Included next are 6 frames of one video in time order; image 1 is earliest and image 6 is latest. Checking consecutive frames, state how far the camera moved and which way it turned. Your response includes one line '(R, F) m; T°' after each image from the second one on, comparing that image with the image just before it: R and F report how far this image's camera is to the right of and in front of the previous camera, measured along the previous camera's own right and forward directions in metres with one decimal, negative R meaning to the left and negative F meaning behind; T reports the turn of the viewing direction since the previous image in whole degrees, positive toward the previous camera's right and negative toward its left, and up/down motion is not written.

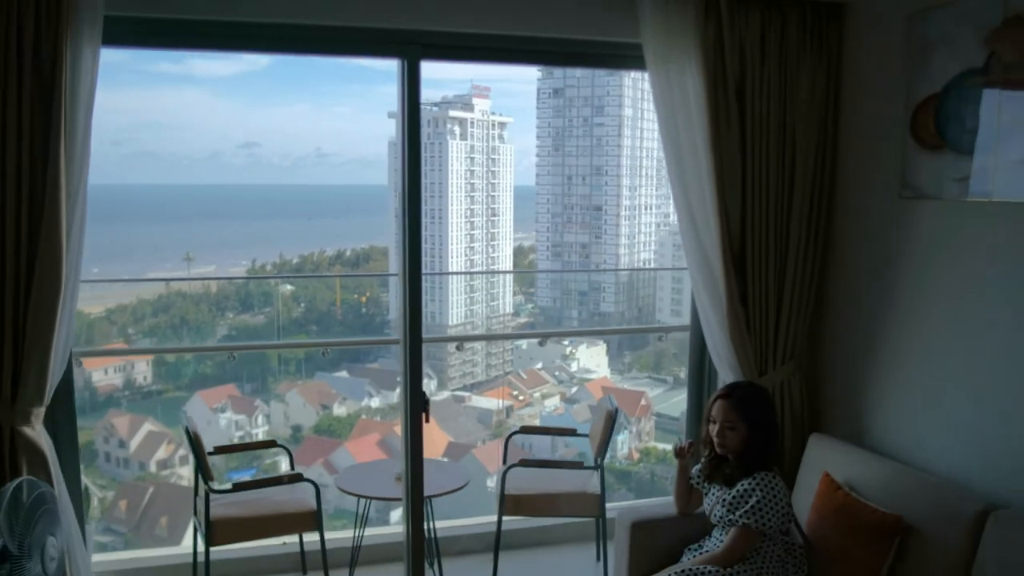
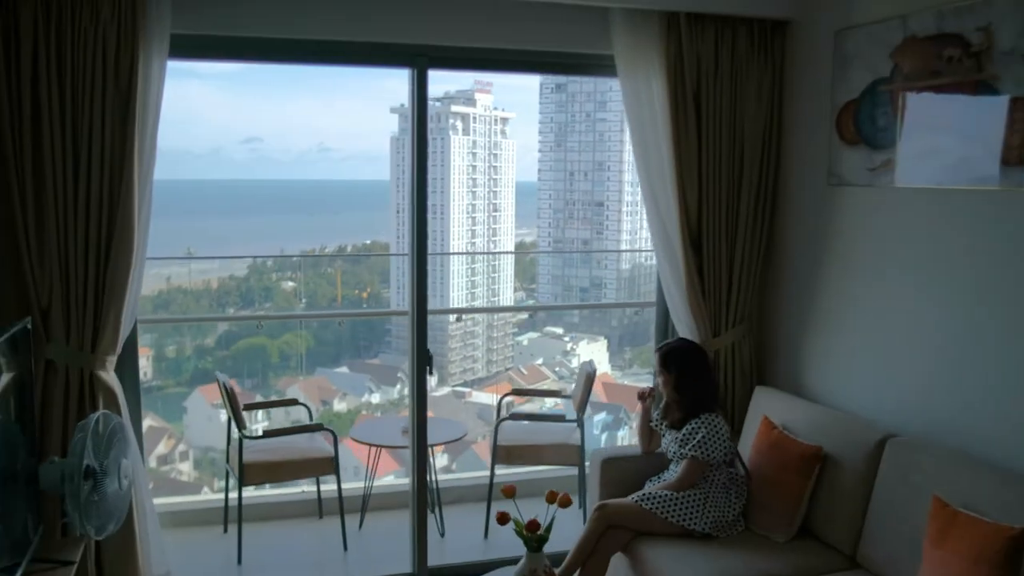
(0.0, -0.5) m; 0°
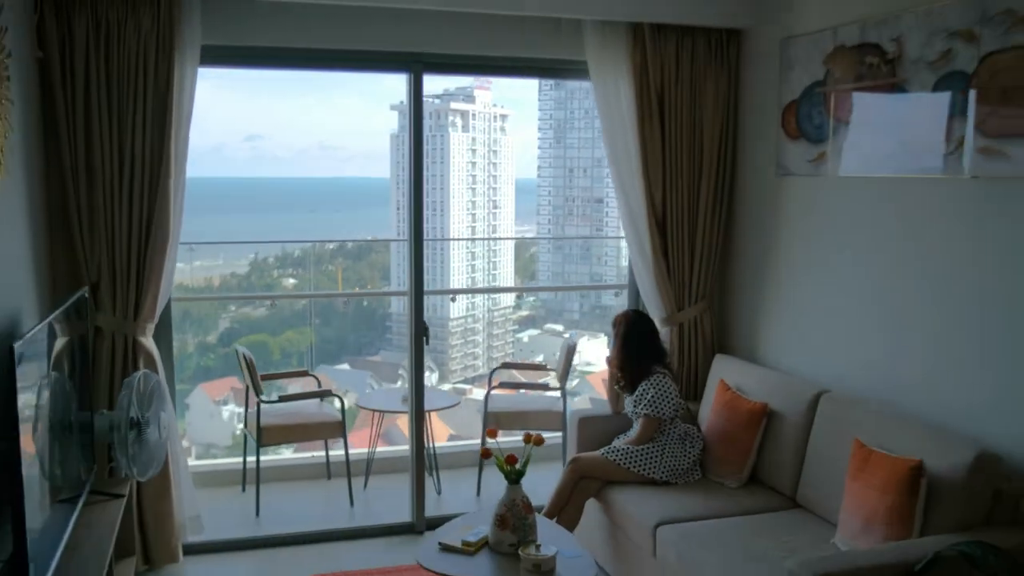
(+0.1, -0.4) m; 0°
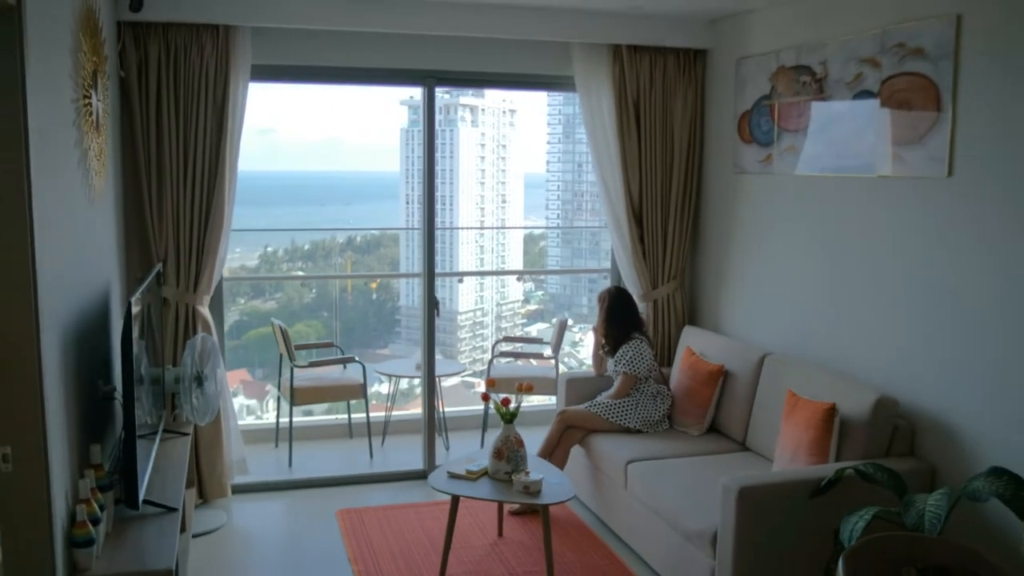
(+0.1, -0.7) m; -1°
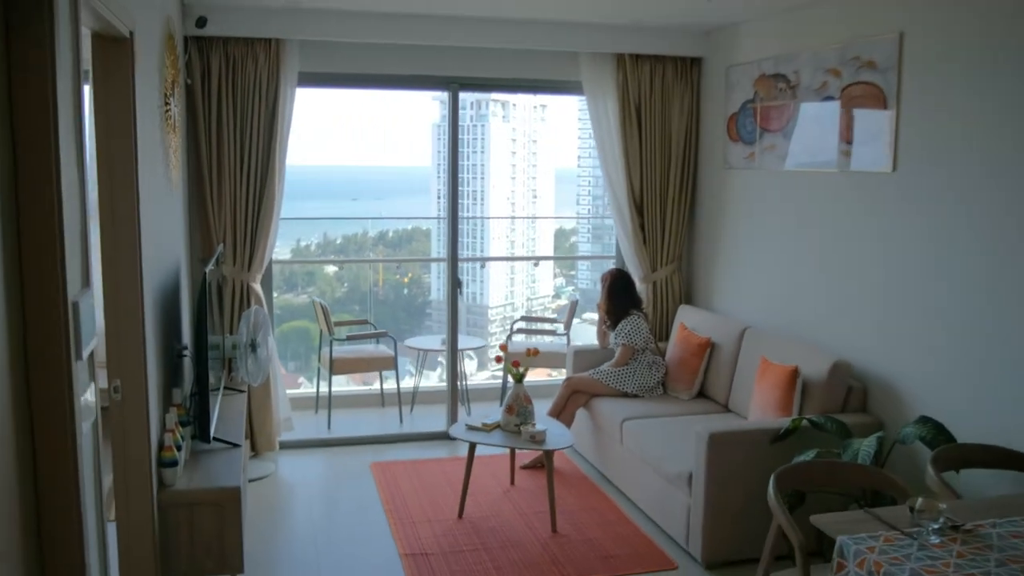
(+0.1, -0.6) m; -2°
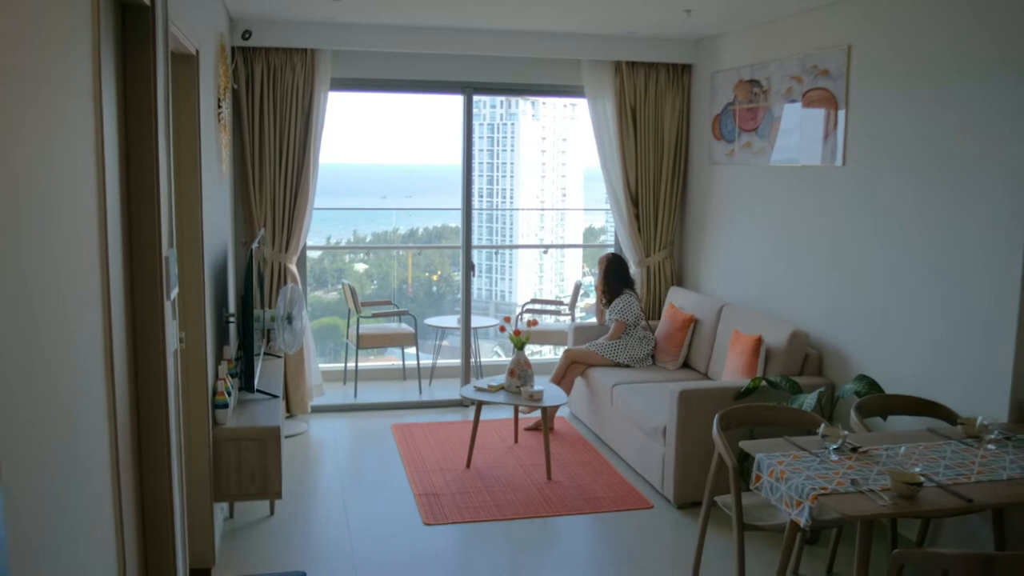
(+0.1, -0.6) m; -2°
